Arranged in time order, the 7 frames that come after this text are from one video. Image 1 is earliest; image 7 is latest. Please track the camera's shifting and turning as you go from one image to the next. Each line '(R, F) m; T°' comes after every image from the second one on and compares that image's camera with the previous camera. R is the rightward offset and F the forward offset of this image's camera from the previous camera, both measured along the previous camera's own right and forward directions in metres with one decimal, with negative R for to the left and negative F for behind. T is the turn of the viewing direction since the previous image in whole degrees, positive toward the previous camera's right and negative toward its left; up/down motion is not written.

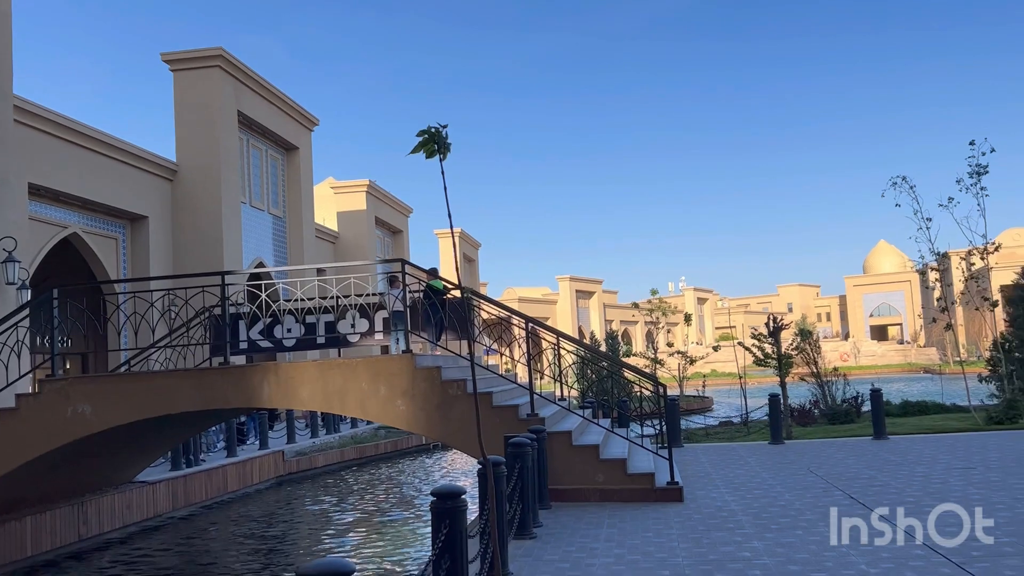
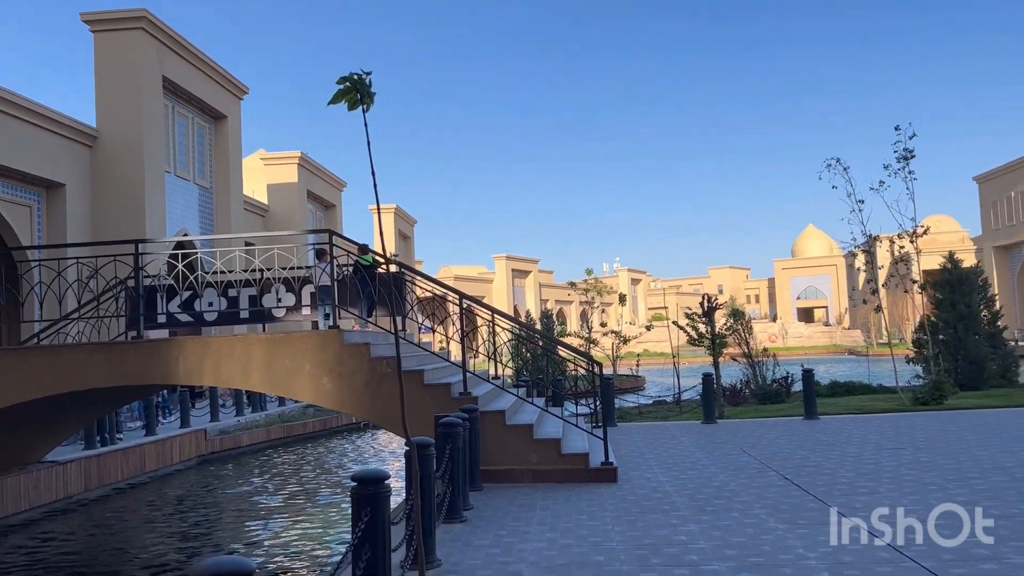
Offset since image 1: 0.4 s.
(0.0, +0.3) m; +4°
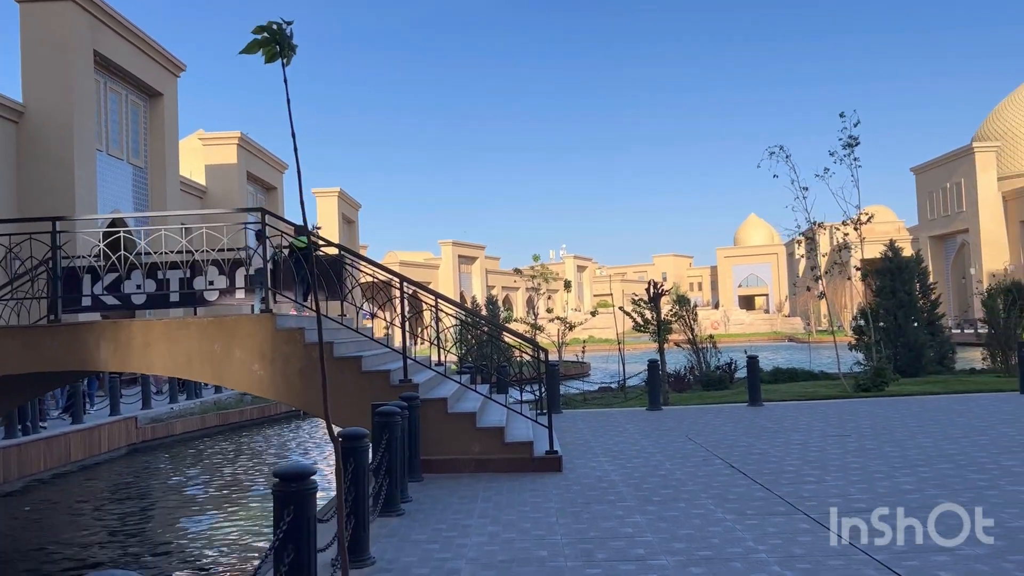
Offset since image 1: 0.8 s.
(0.0, +0.3) m; +3°
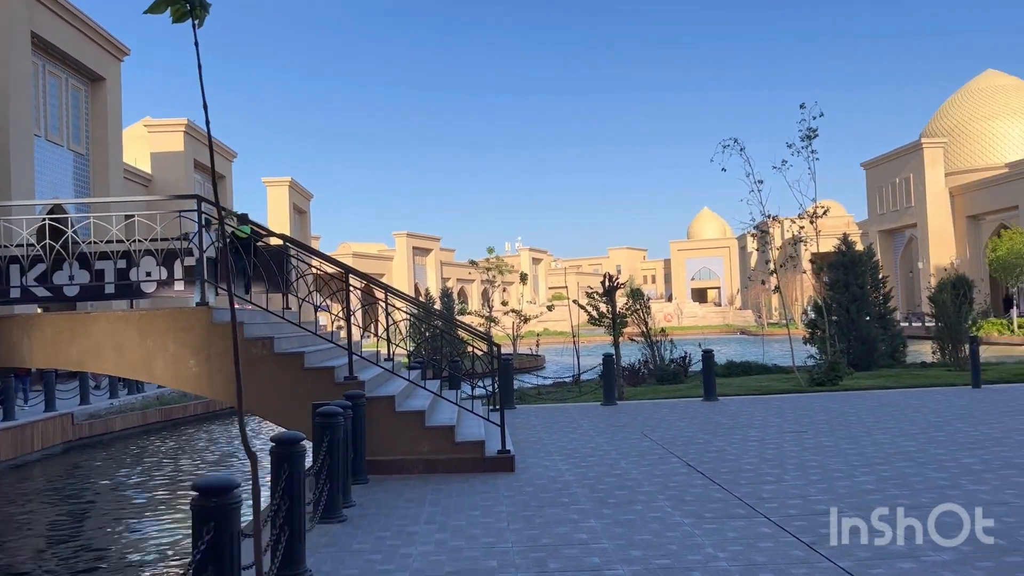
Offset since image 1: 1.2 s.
(0.0, +0.3) m; +3°
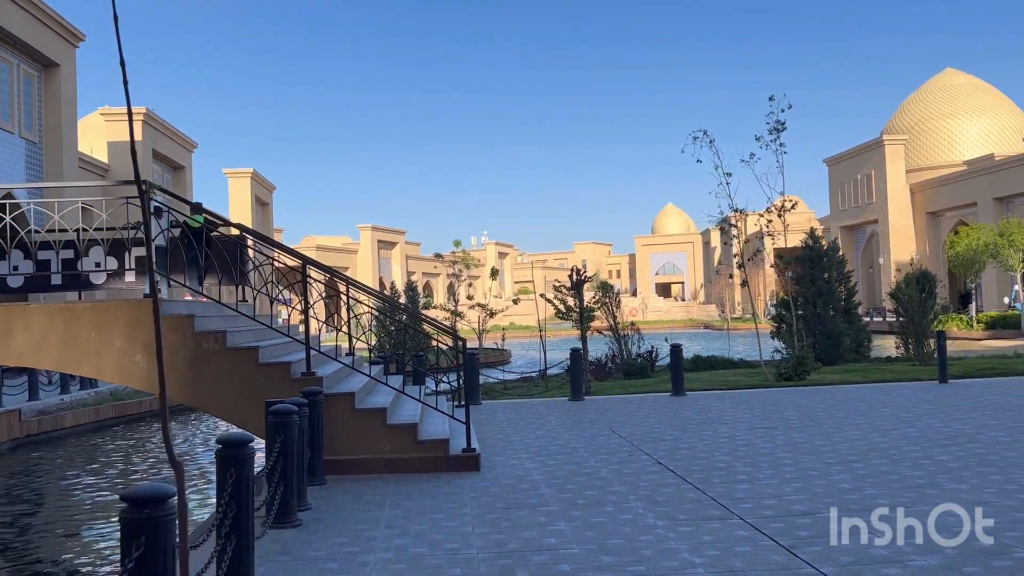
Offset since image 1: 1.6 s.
(0.0, +0.3) m; +2°
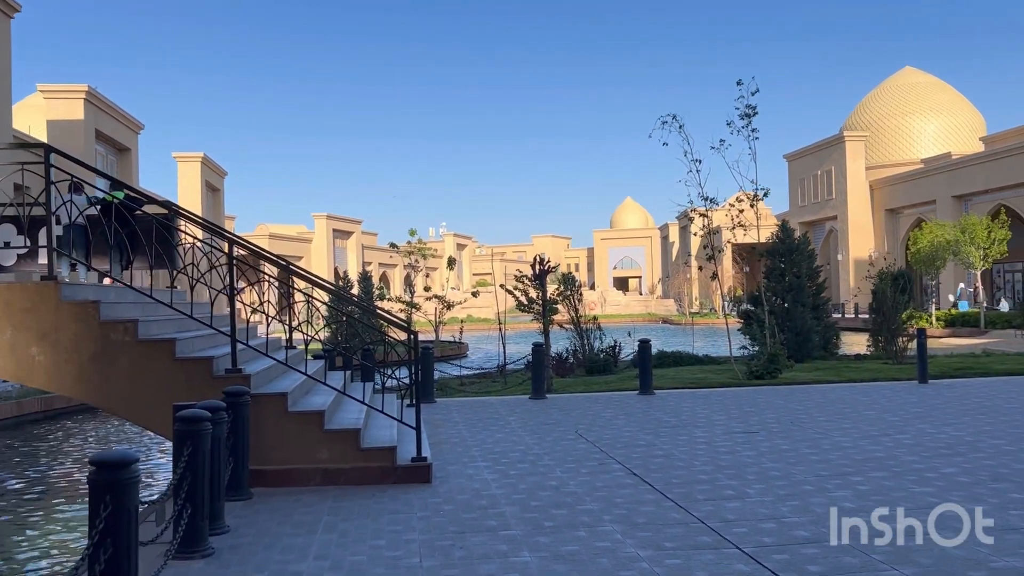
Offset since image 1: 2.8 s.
(0.0, +0.8) m; +3°
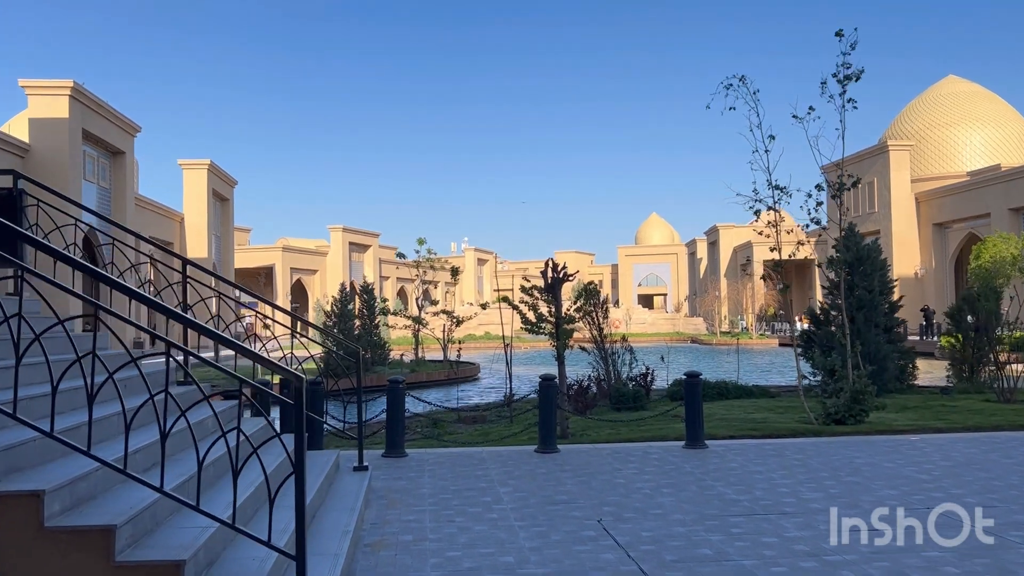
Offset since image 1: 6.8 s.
(+0.2, +2.7) m; -2°
